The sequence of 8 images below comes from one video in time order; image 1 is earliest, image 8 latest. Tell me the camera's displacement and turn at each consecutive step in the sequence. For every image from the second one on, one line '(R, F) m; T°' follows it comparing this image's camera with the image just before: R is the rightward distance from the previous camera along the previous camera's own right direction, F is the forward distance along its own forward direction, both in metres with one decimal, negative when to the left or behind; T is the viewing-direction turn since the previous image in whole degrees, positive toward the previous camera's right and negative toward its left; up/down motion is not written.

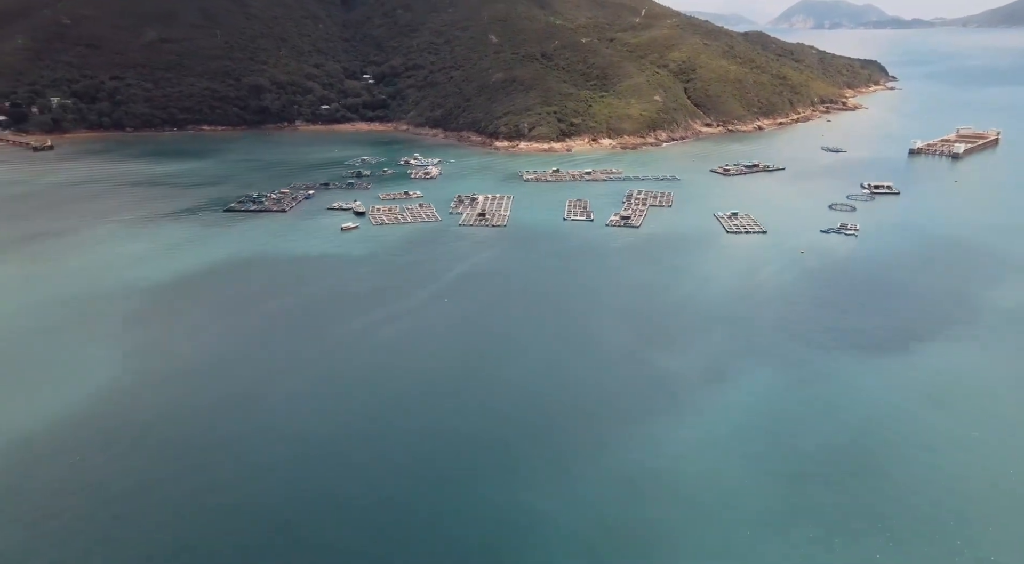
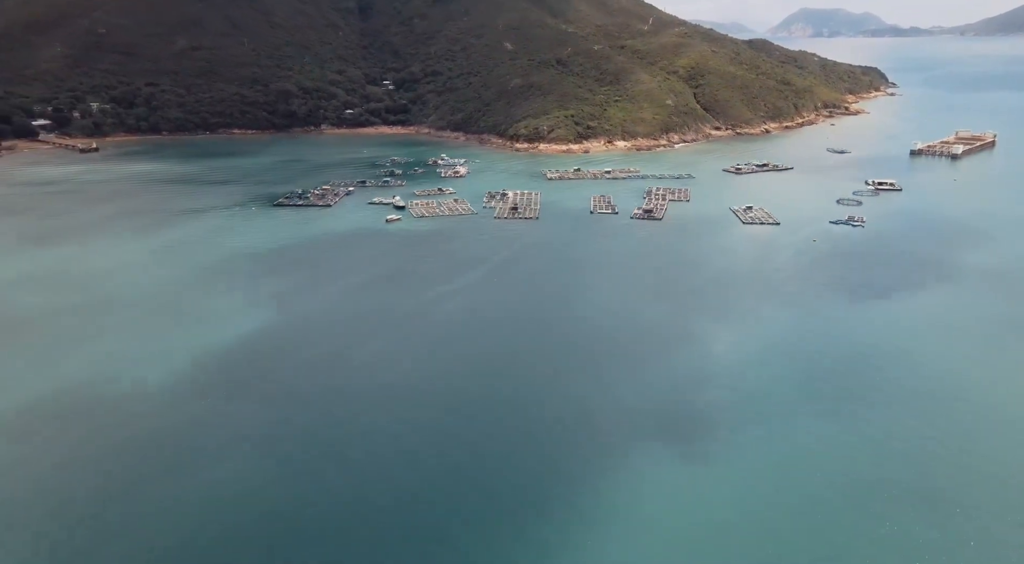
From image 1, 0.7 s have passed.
(-1.9, -2.8) m; 0°
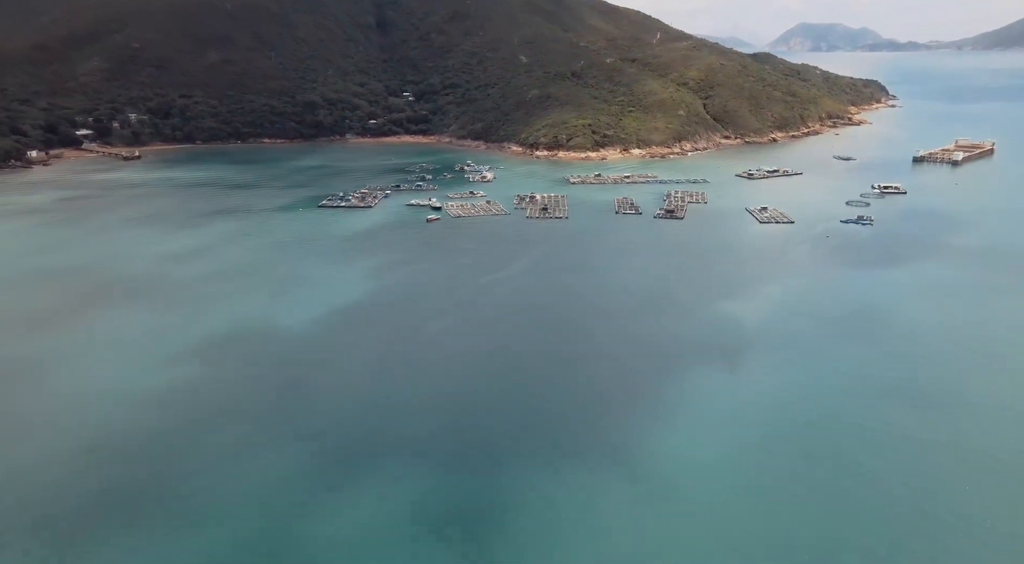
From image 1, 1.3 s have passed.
(-2.0, -2.7) m; 0°
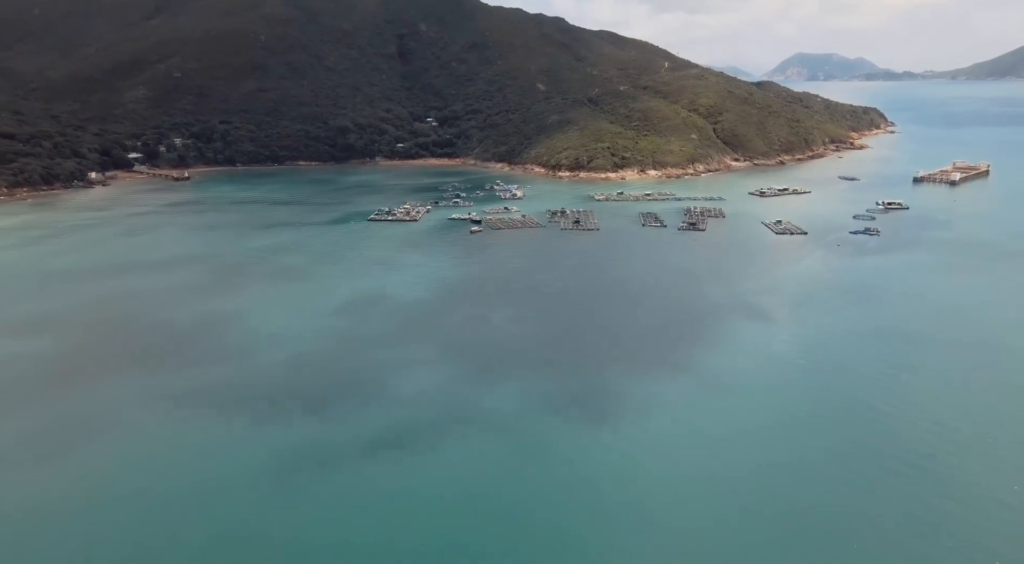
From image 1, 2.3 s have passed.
(-2.5, -3.6) m; 0°
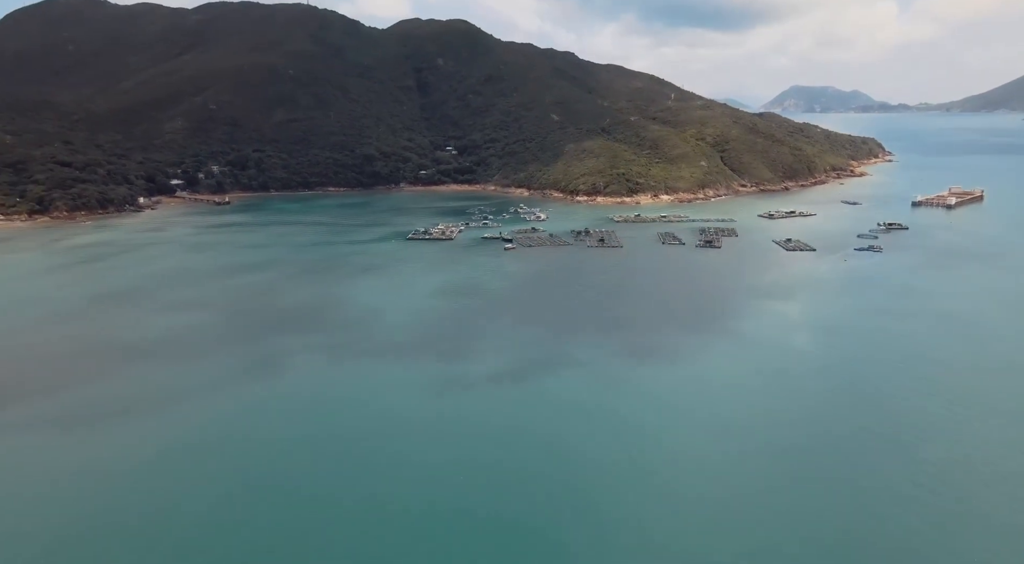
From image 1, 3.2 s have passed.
(-2.3, -3.6) m; 0°
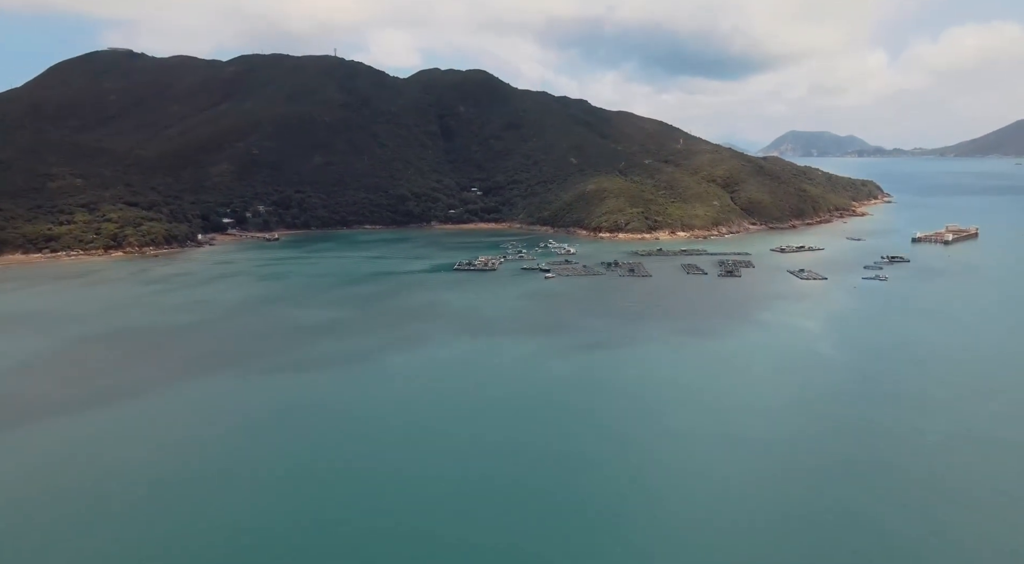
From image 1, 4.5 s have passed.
(-3.3, -4.9) m; 0°
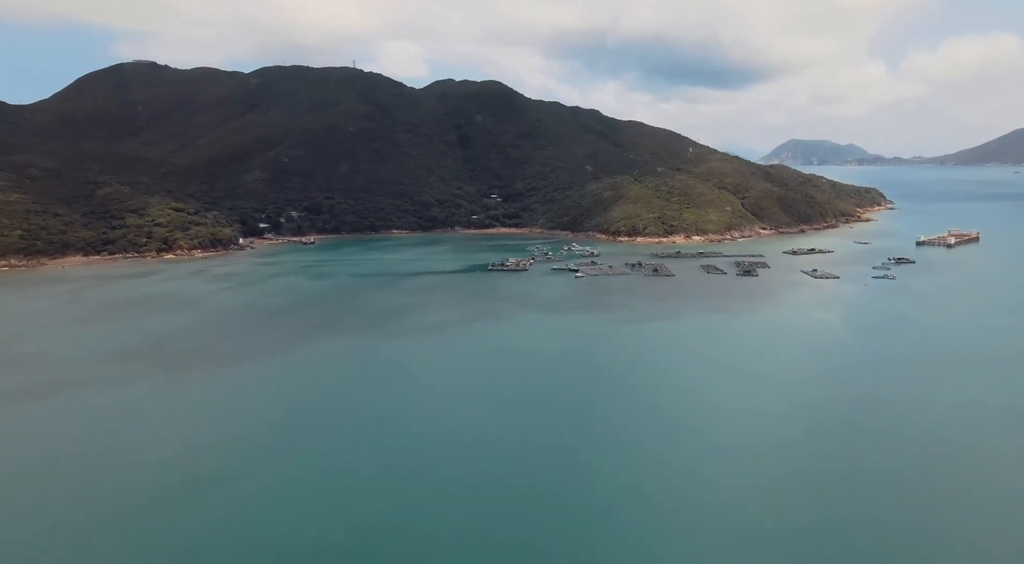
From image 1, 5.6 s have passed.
(-2.9, -3.9) m; 0°
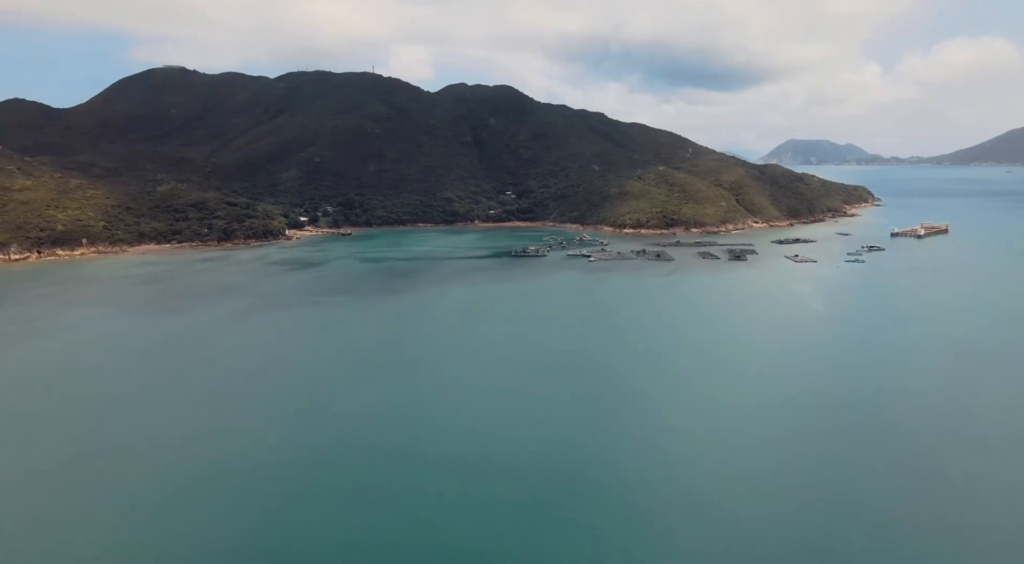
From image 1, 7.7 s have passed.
(-2.2, -9.1) m; 0°
